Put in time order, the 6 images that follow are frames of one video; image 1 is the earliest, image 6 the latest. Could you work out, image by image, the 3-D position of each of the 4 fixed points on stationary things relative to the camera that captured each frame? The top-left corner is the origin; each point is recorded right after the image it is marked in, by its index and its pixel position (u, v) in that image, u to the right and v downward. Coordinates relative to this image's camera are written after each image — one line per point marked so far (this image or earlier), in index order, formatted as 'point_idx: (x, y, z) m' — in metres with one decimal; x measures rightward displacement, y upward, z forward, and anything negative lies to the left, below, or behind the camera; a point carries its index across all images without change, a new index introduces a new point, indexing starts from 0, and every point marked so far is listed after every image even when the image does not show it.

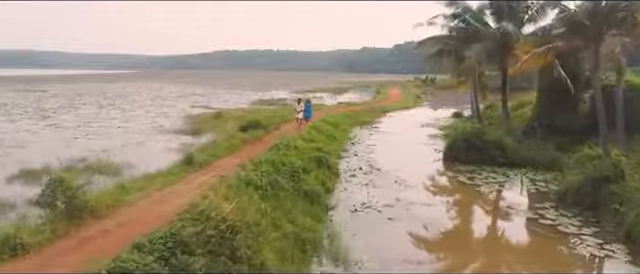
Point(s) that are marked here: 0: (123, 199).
0: (-5.4, -1.7, +12.2) m
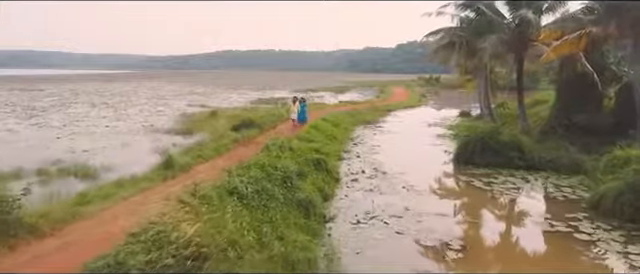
0: (-5.5, -1.7, +10.1) m
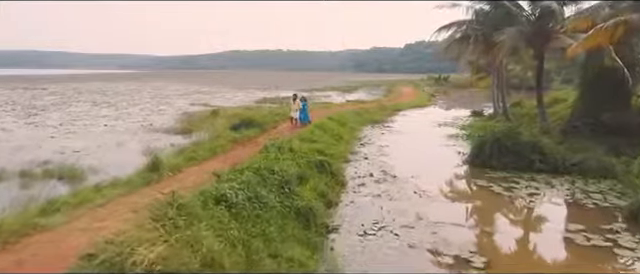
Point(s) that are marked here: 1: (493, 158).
0: (-5.5, -1.6, +8.7) m
1: (+7.3, -0.9, +19.3) m
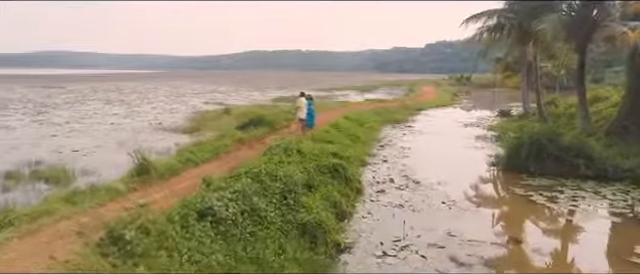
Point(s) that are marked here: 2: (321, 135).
0: (-5.4, -1.6, +7.0) m
1: (+7.9, -1.0, +17.0) m
2: (0.0, +0.1, +18.6) m
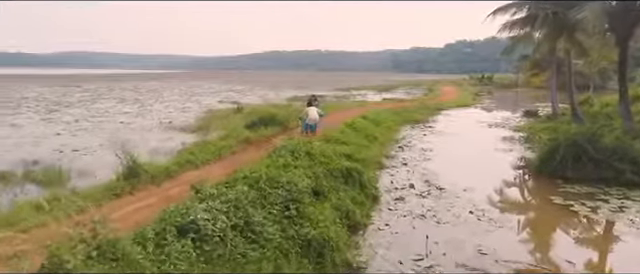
0: (-5.3, -1.6, +5.8) m
1: (+8.3, -1.0, +15.3) m
2: (+0.6, +0.1, +17.2) m
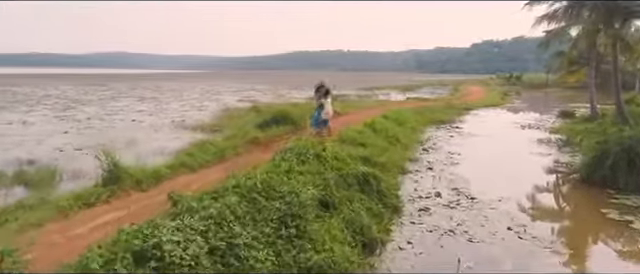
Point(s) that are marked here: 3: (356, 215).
0: (-5.4, -1.5, +4.4) m
1: (+8.7, -1.1, +13.2) m
2: (+1.1, +0.1, +15.5) m
3: (+0.7, -1.5, +8.7) m
